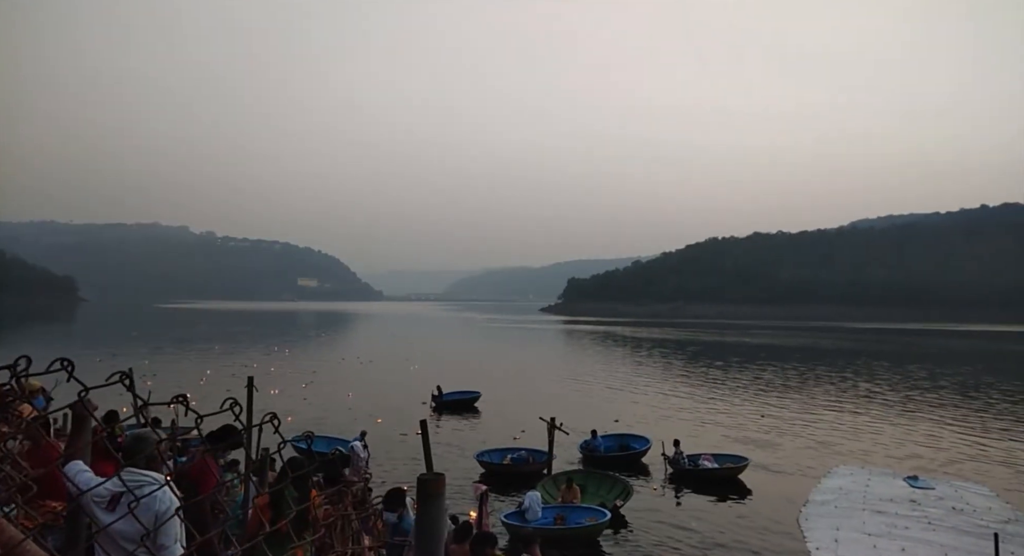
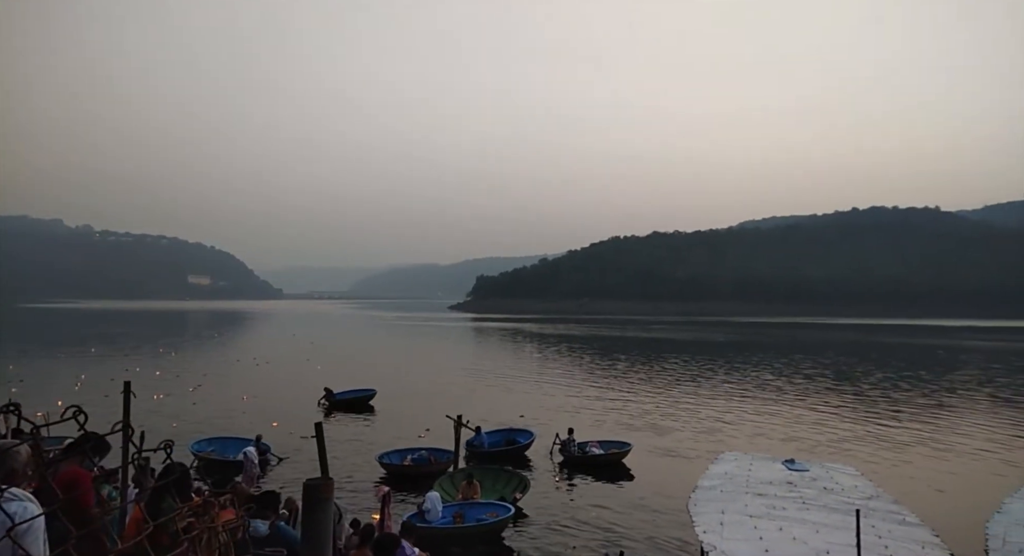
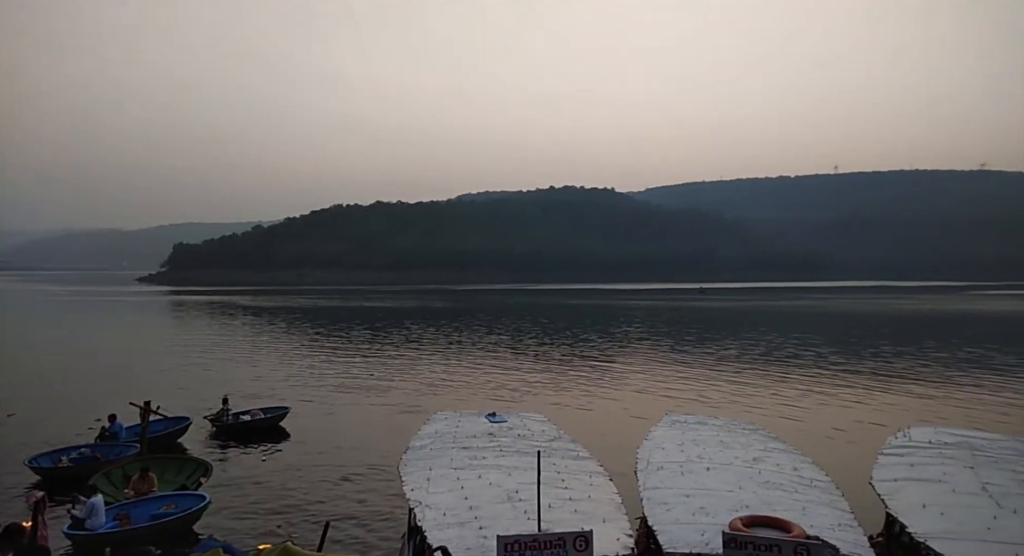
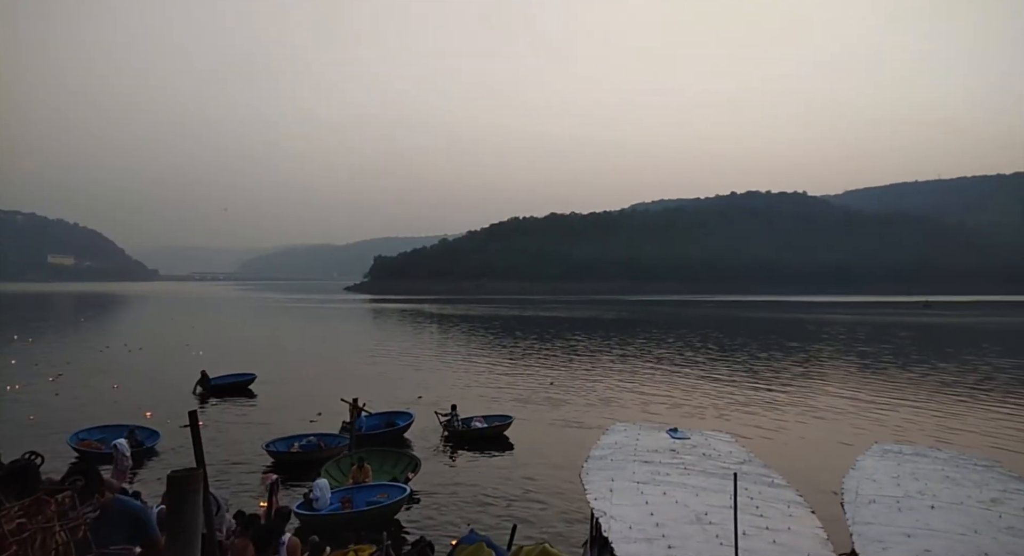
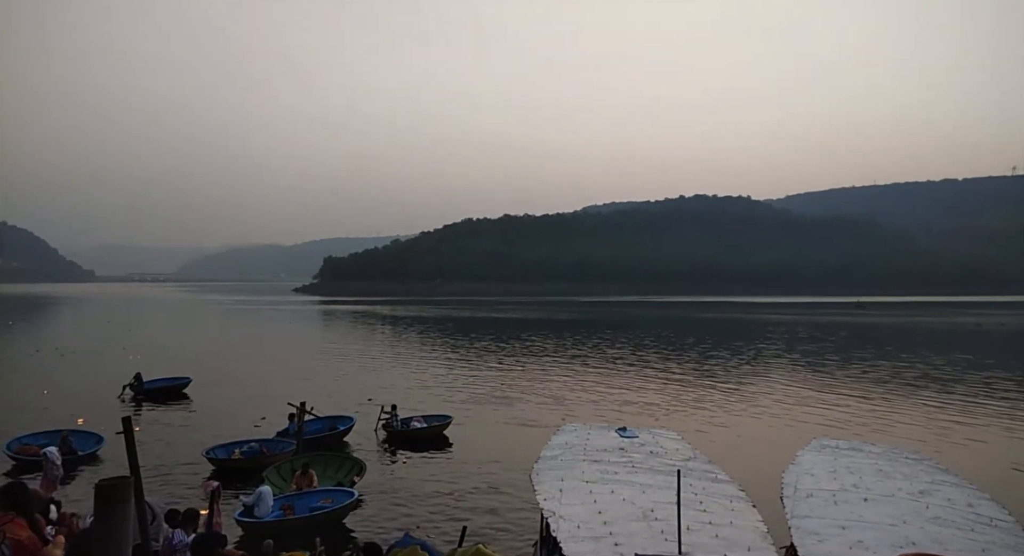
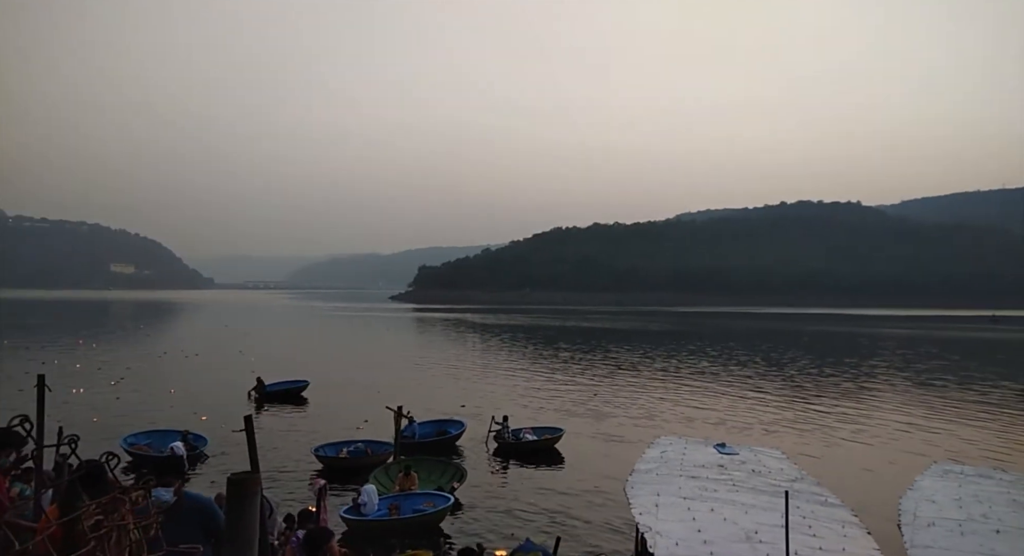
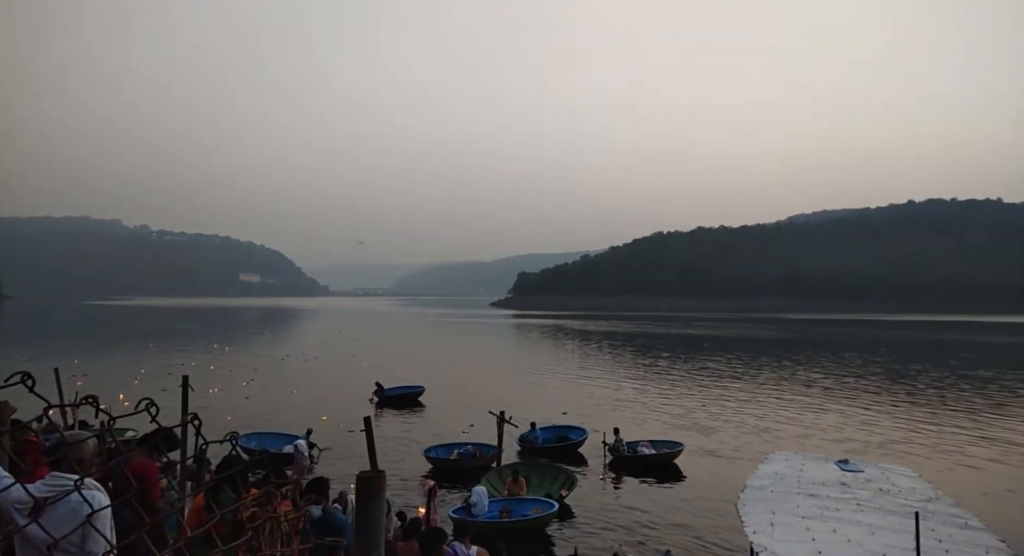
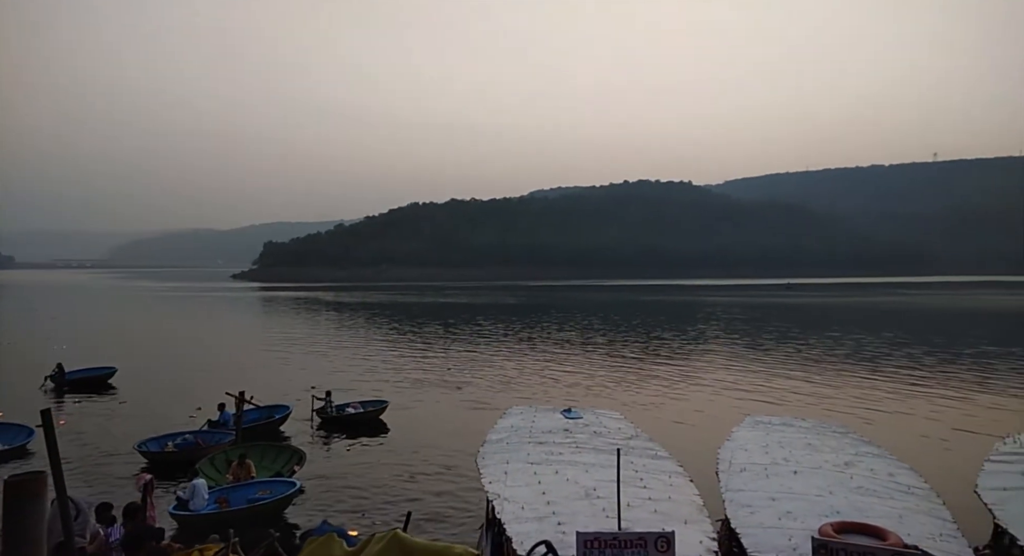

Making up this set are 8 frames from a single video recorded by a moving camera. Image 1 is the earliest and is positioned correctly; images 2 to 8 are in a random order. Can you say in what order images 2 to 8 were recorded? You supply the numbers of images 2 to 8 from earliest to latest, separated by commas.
7, 2, 6, 4, 5, 8, 3
